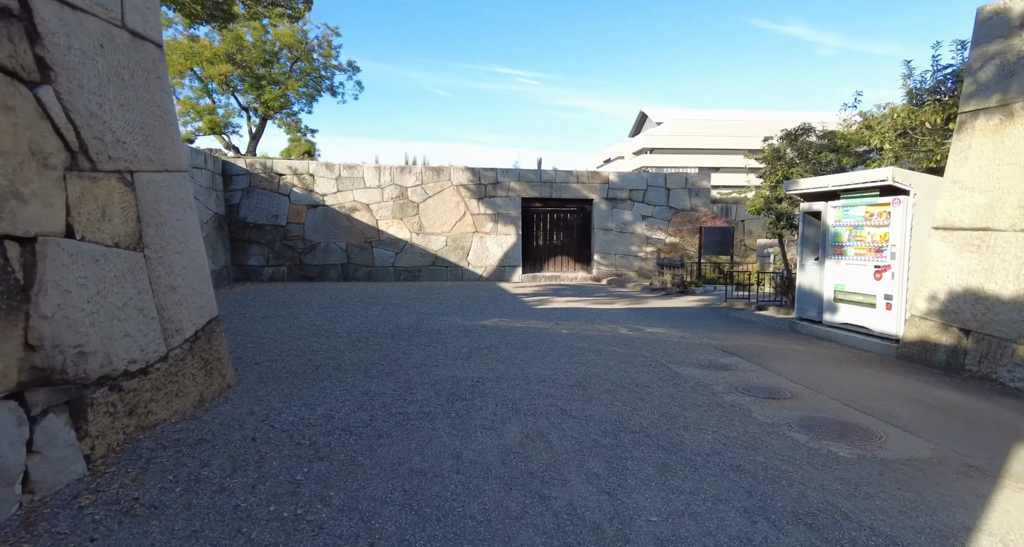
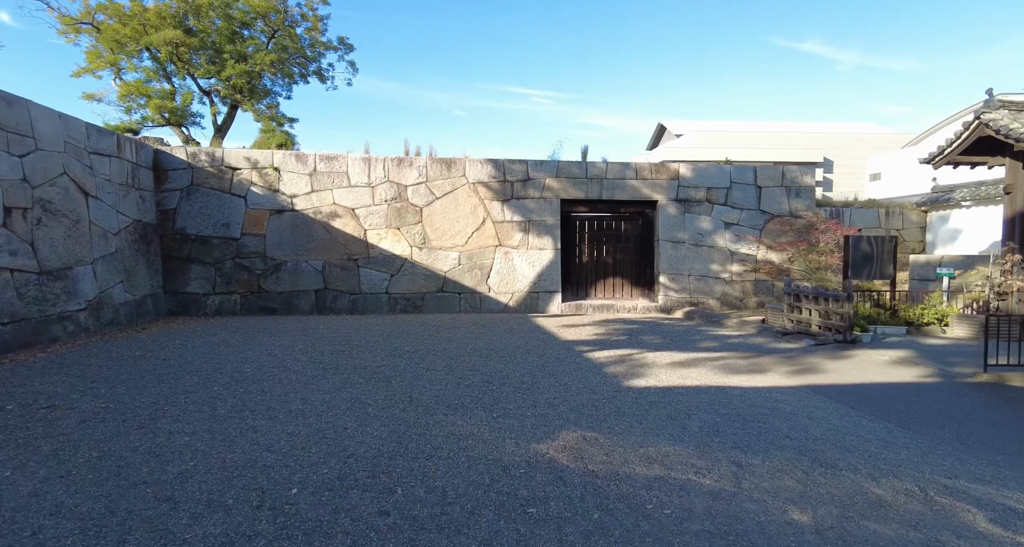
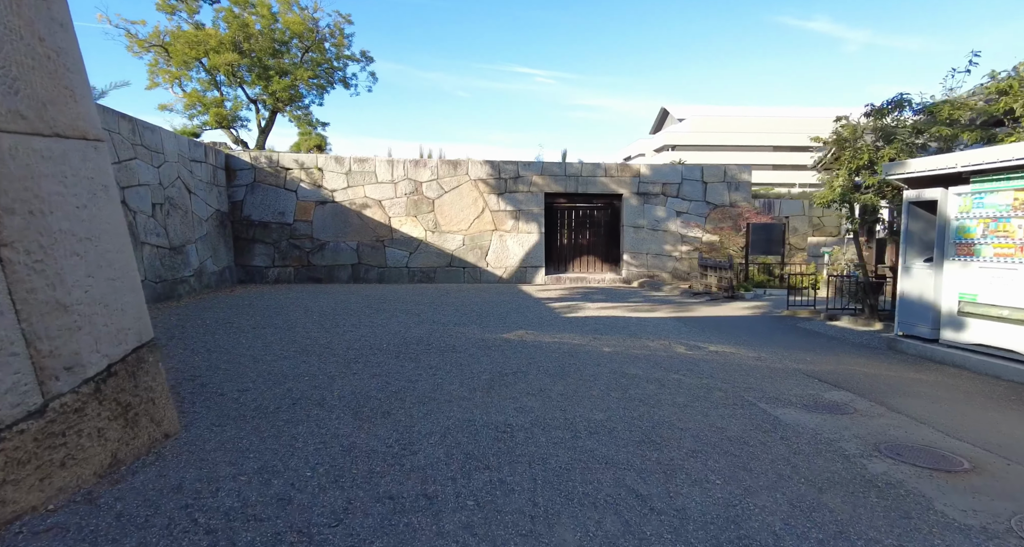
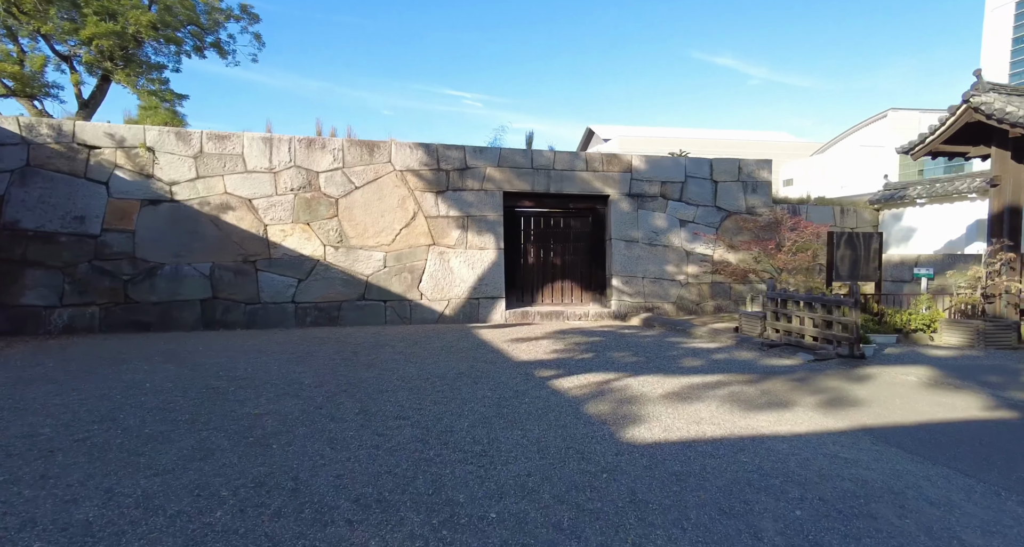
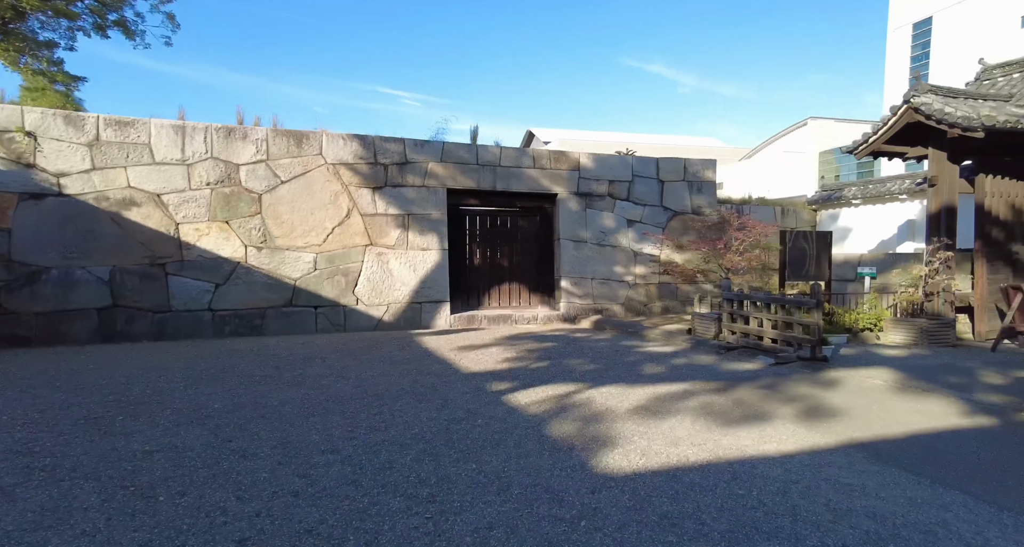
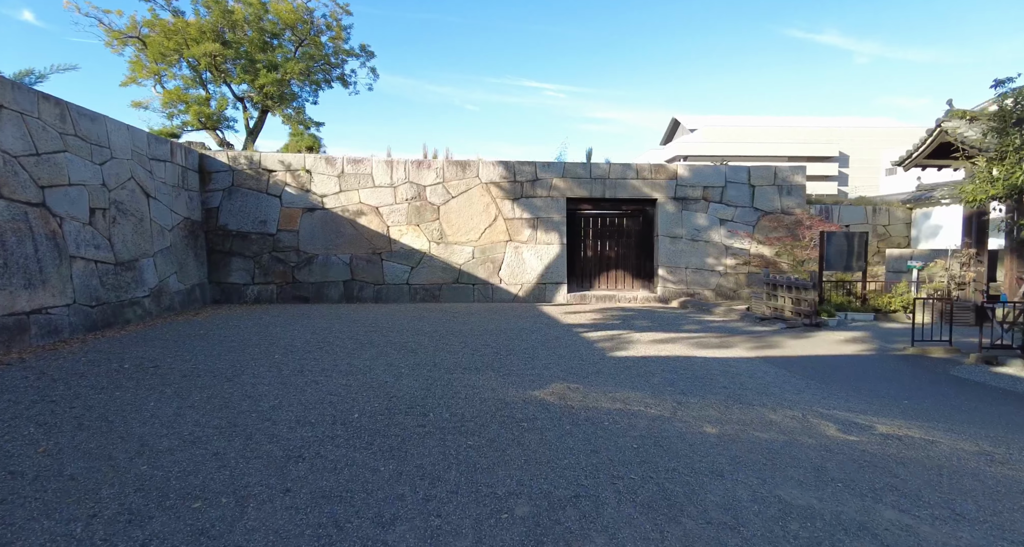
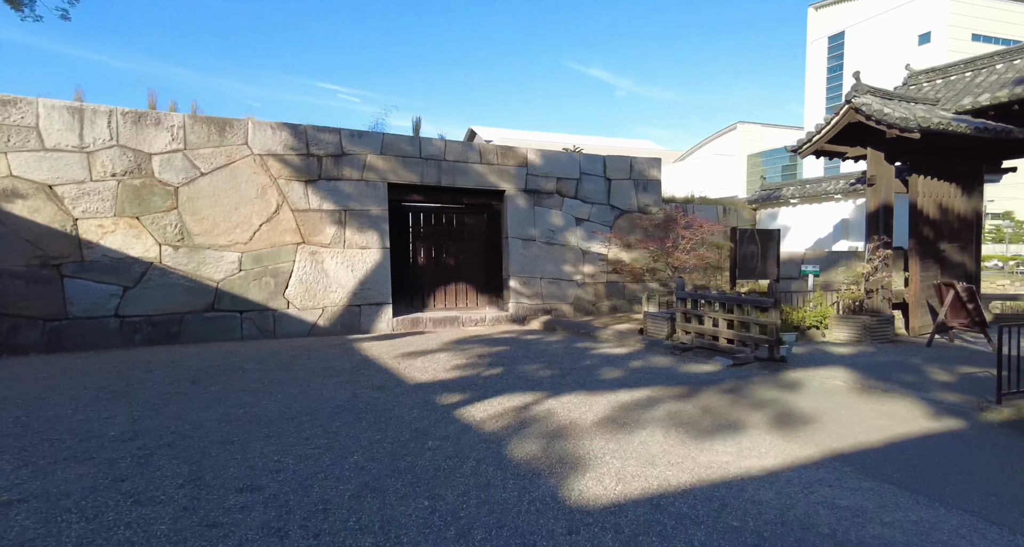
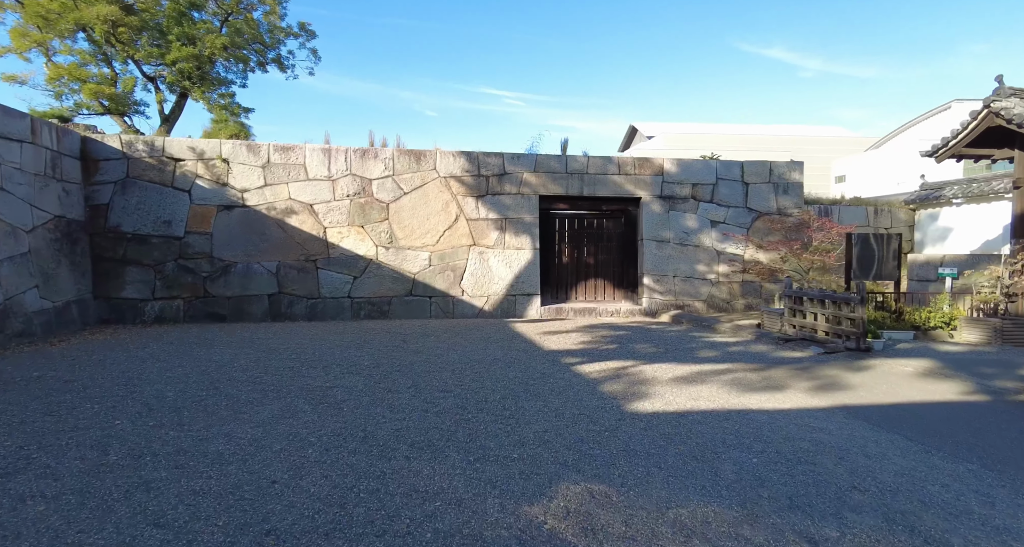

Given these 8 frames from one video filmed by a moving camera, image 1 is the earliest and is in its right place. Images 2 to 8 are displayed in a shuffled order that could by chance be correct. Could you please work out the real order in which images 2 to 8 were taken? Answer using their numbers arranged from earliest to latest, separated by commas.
3, 6, 2, 8, 4, 5, 7
